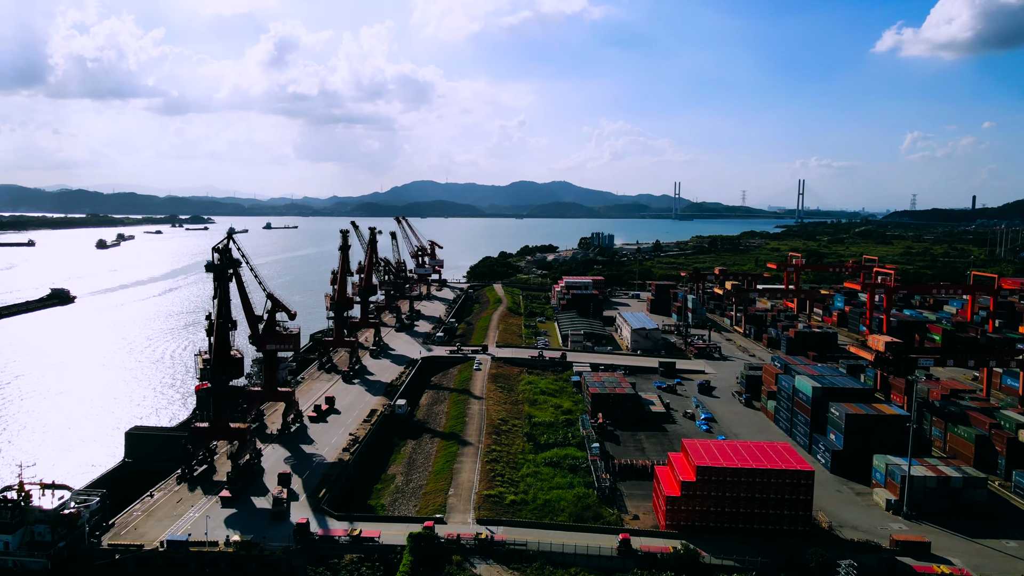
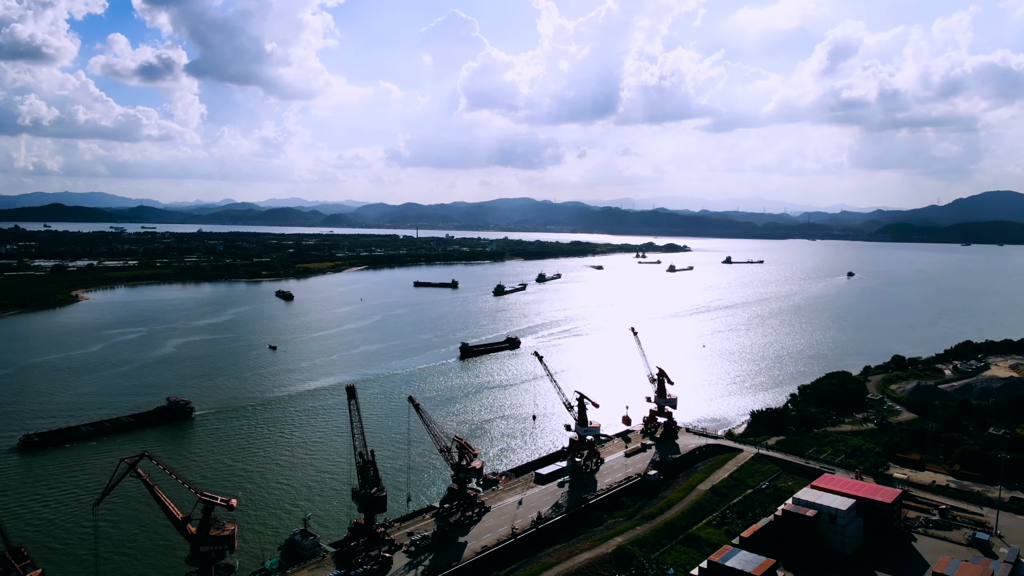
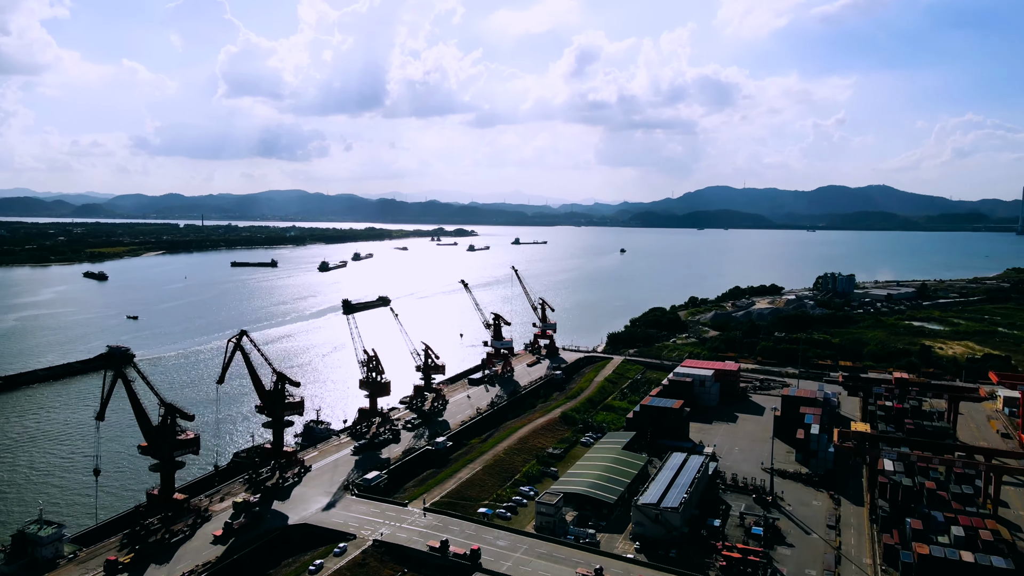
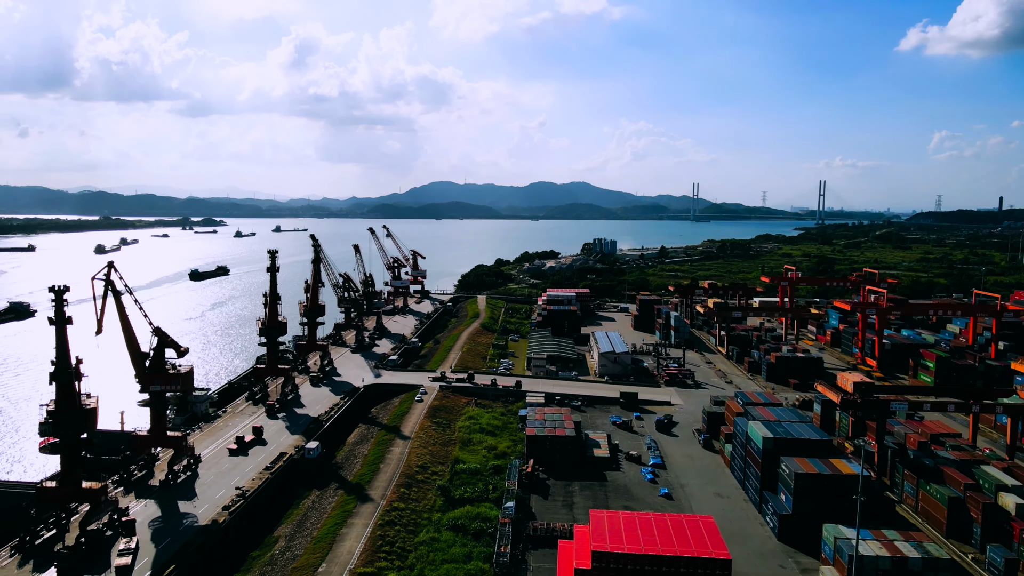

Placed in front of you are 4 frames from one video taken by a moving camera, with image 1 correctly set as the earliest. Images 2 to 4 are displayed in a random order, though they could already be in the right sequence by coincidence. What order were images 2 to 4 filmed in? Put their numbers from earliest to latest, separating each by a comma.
4, 3, 2
